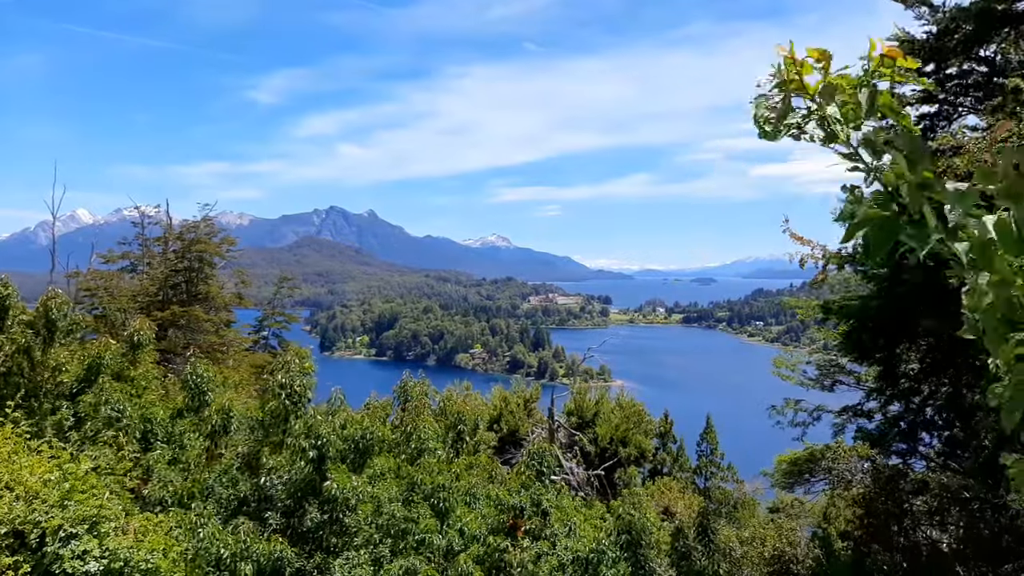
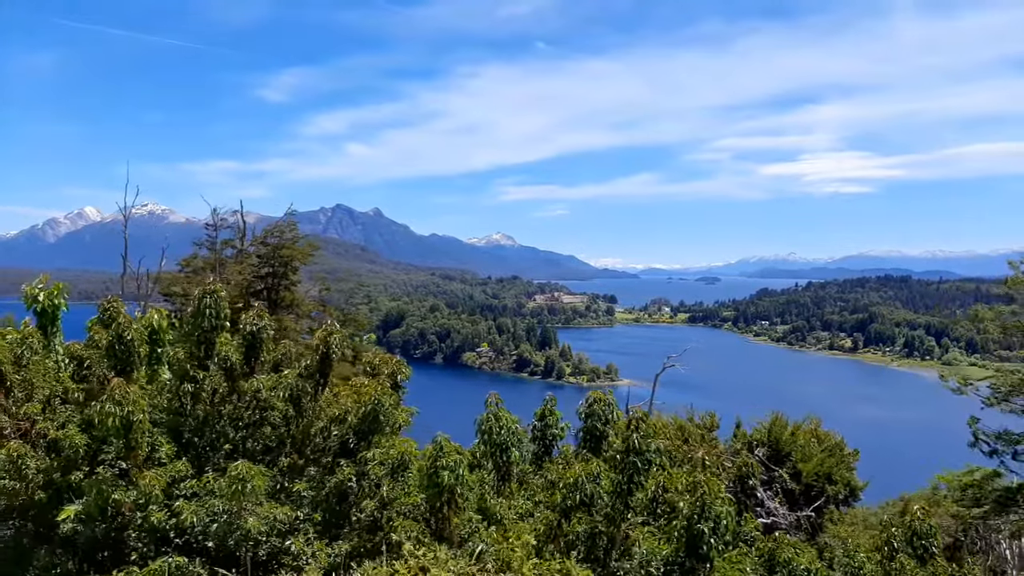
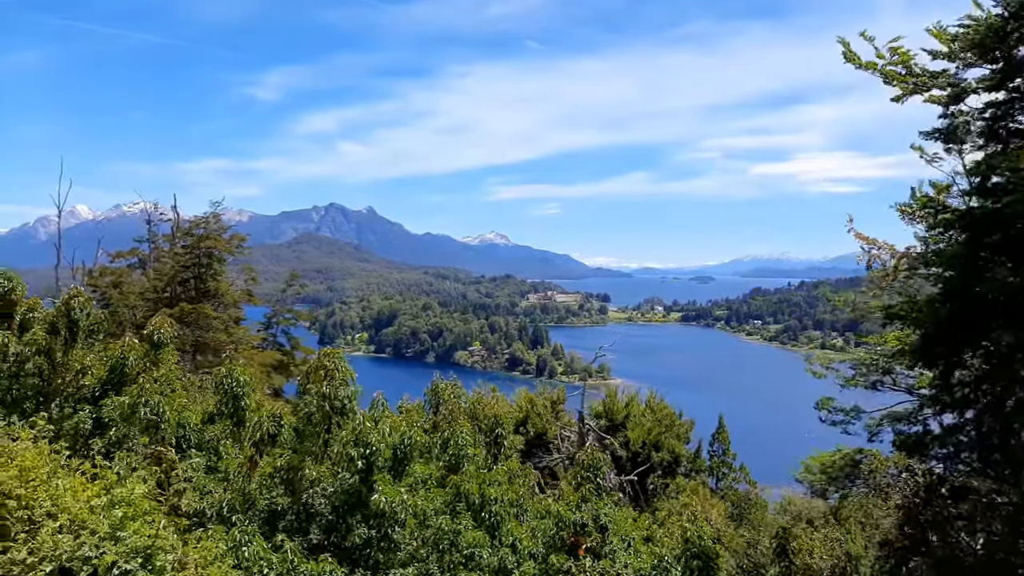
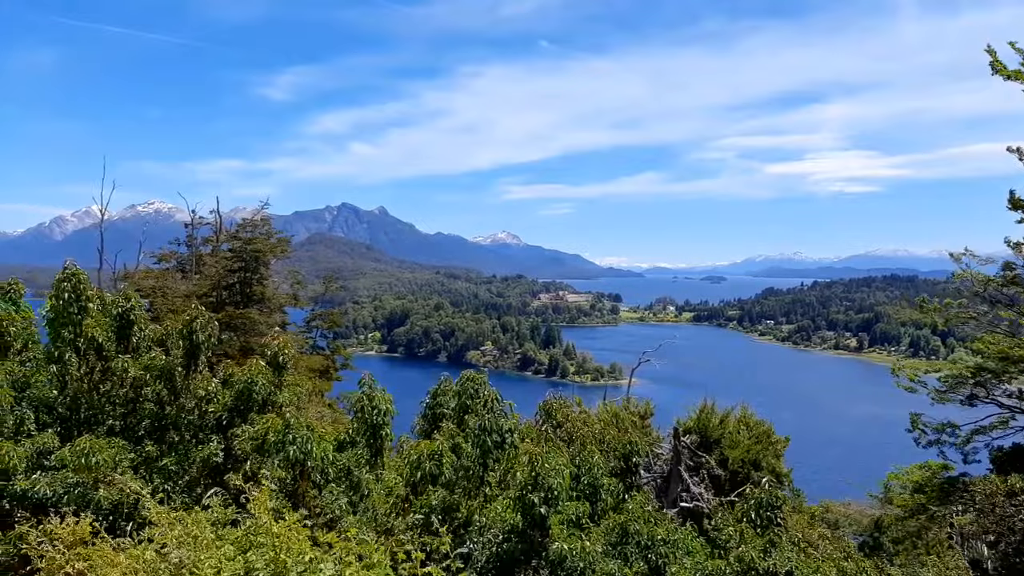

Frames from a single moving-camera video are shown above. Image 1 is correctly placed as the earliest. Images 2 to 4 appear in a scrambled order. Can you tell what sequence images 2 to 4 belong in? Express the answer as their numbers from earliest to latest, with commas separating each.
3, 4, 2
